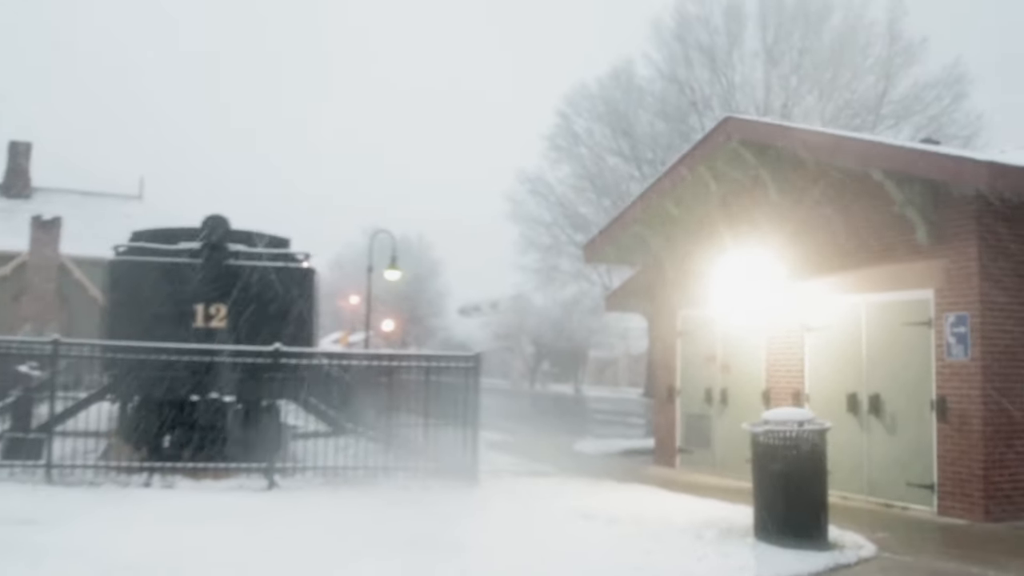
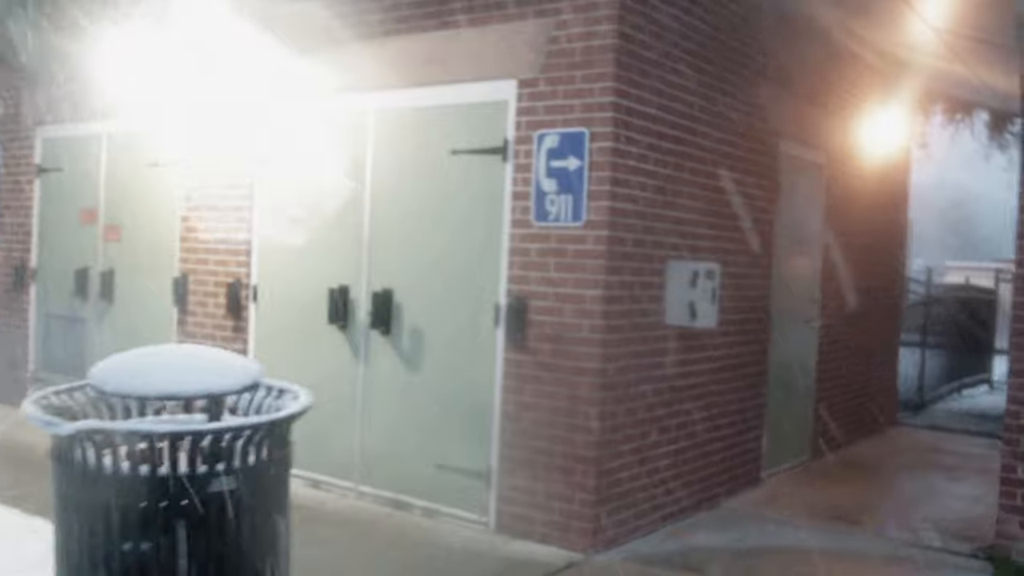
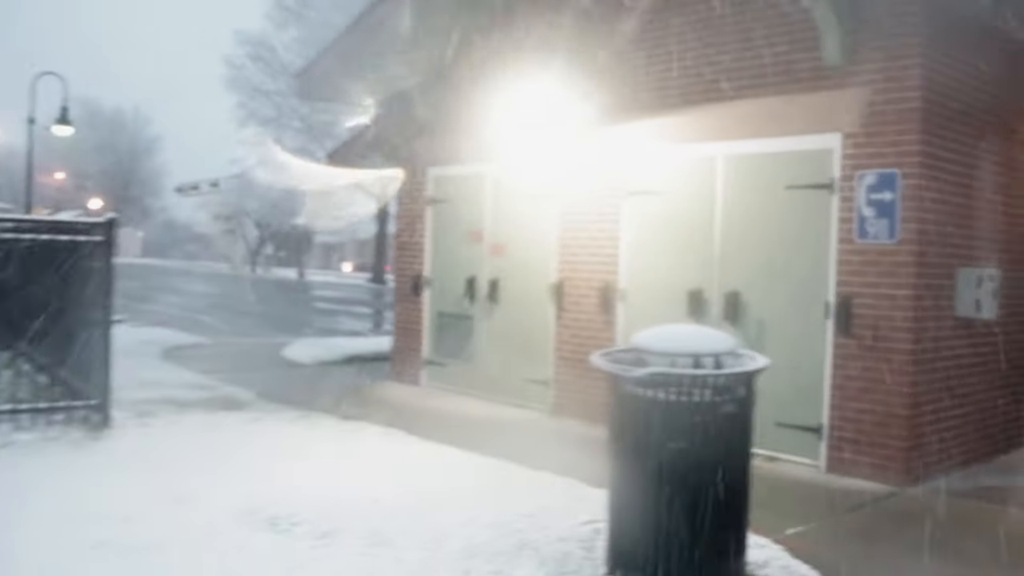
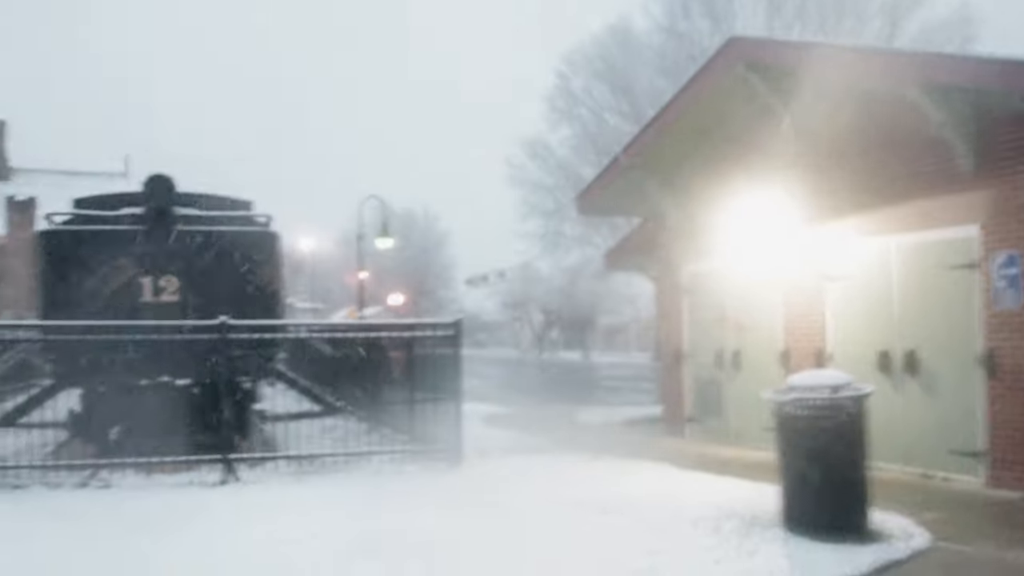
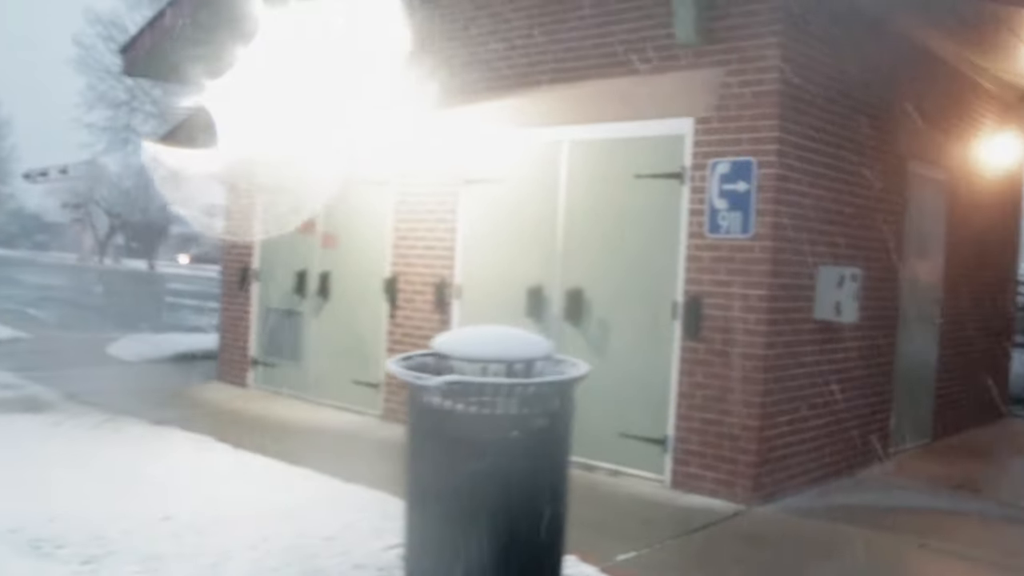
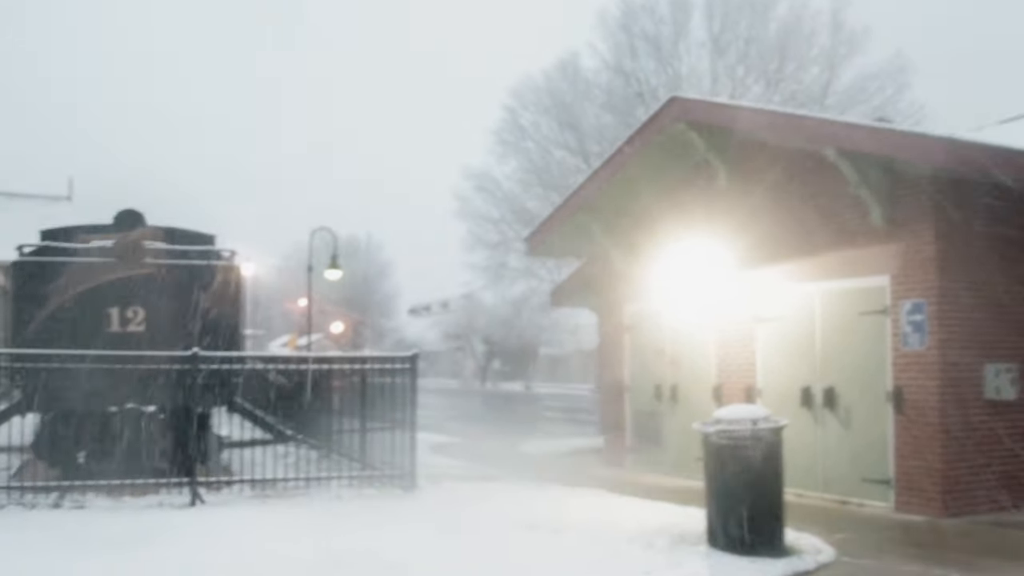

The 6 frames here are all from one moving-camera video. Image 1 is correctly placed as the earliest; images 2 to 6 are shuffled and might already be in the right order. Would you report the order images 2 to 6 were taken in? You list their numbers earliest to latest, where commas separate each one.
6, 4, 3, 5, 2
